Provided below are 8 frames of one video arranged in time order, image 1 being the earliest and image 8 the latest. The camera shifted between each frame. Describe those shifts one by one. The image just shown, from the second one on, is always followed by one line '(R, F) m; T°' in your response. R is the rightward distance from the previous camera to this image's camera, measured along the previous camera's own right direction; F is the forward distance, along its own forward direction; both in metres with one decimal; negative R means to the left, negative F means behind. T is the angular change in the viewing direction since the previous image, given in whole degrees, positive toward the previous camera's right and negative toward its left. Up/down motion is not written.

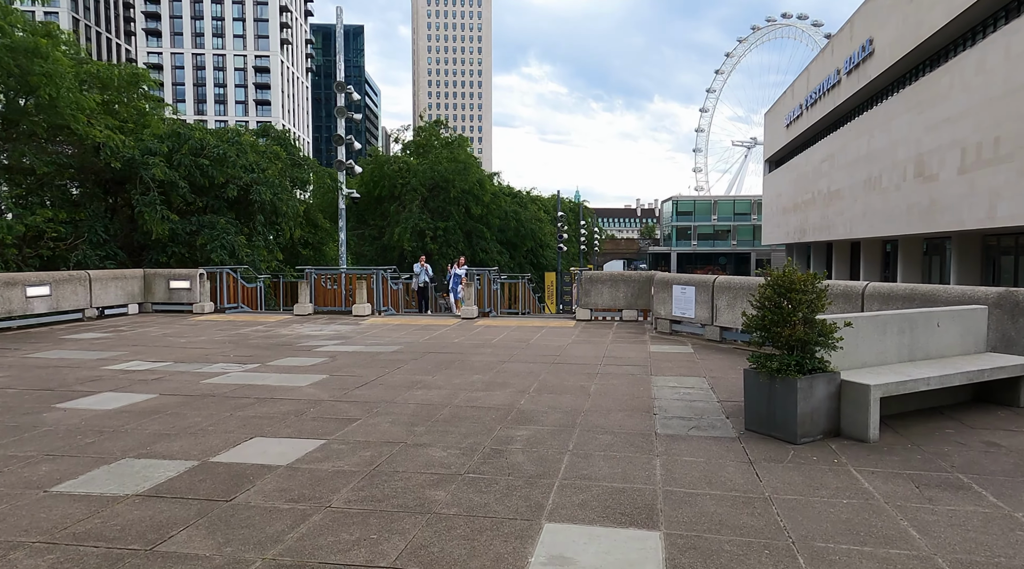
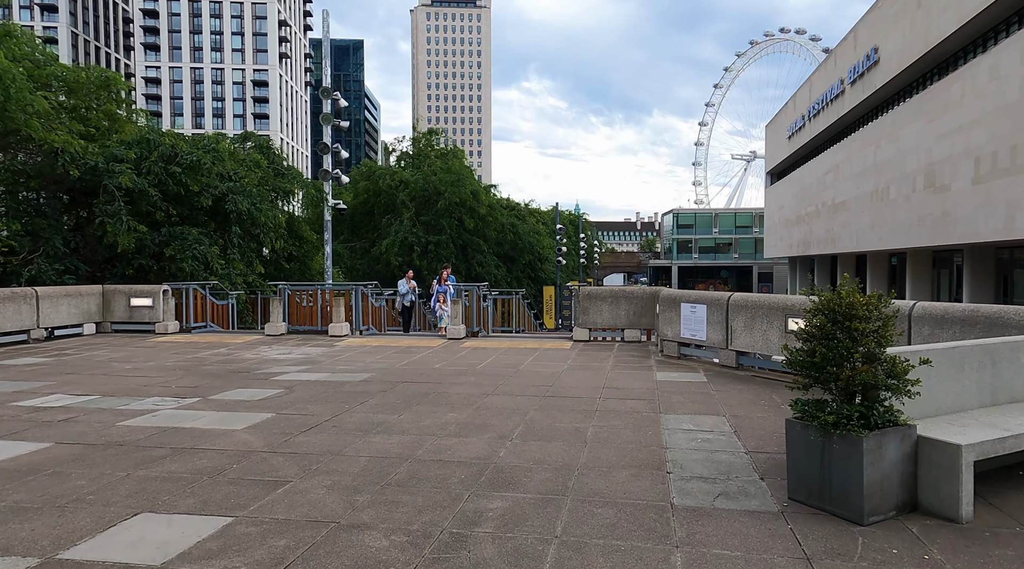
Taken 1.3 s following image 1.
(+0.2, +1.5) m; 0°
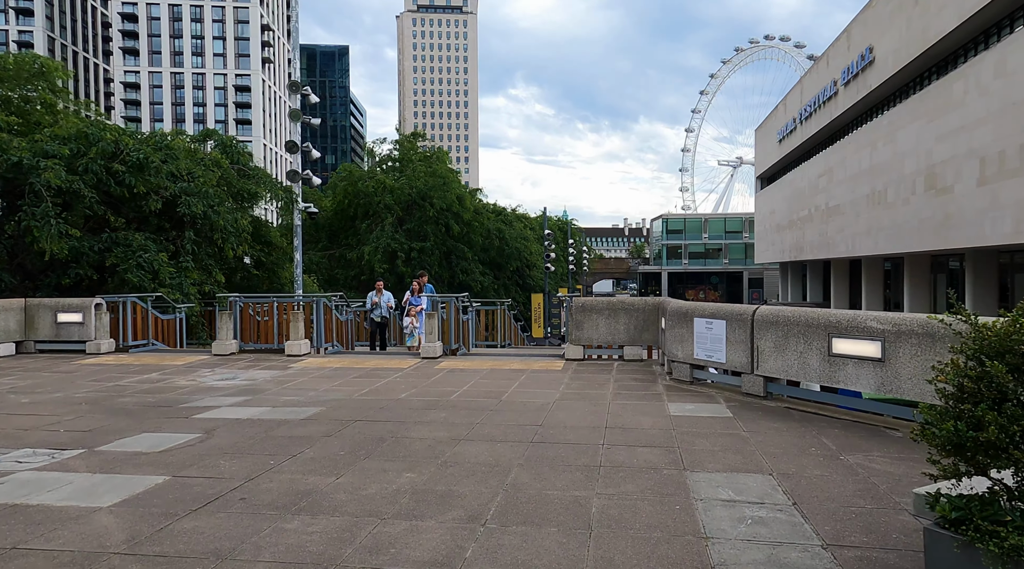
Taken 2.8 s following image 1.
(+0.1, +1.9) m; +1°
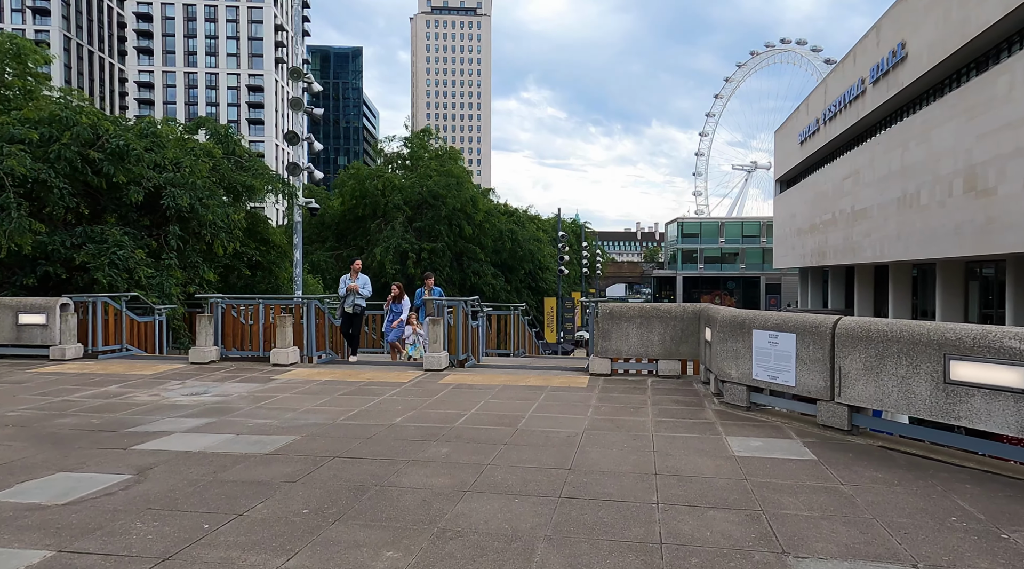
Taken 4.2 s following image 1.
(-0.1, +1.7) m; -1°
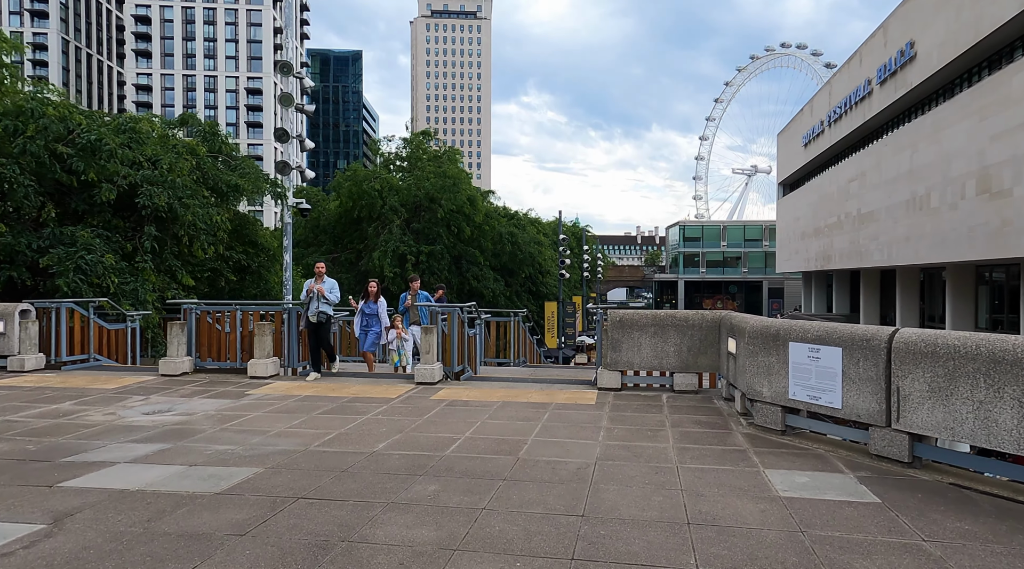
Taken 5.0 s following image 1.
(0.0, +1.1) m; 0°
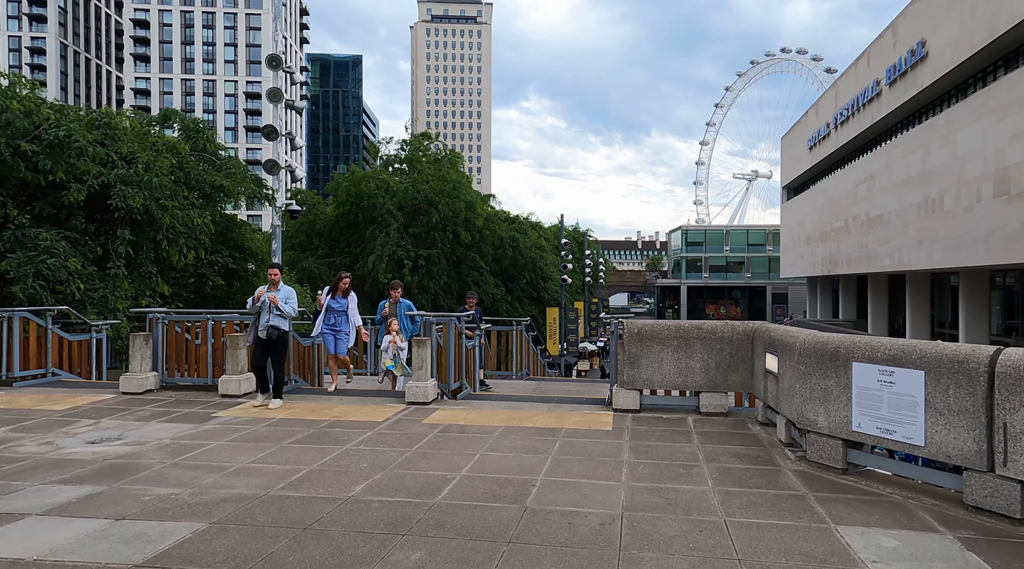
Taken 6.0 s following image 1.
(0.0, +1.2) m; 0°
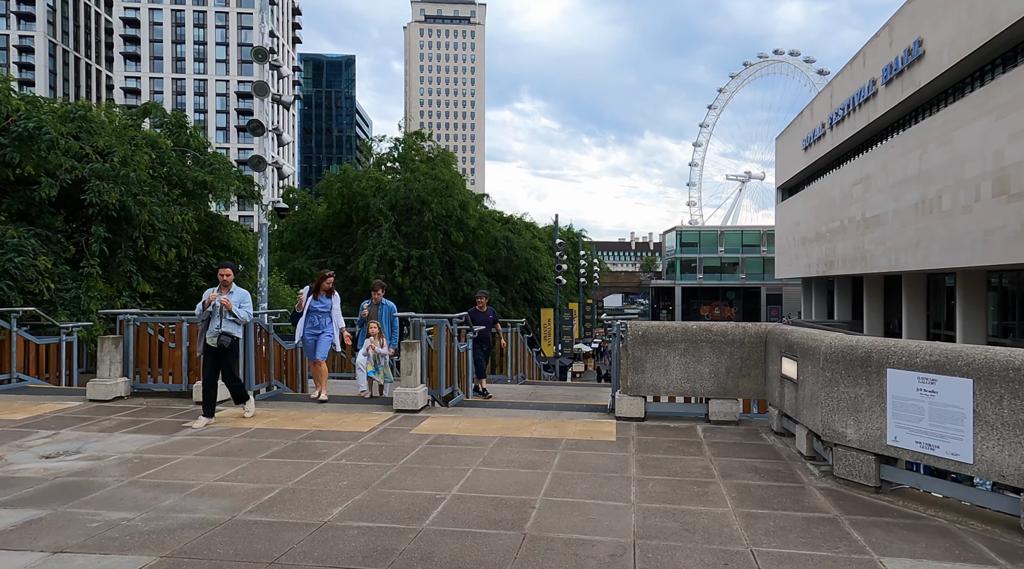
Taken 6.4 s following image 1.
(0.0, +0.6) m; +1°
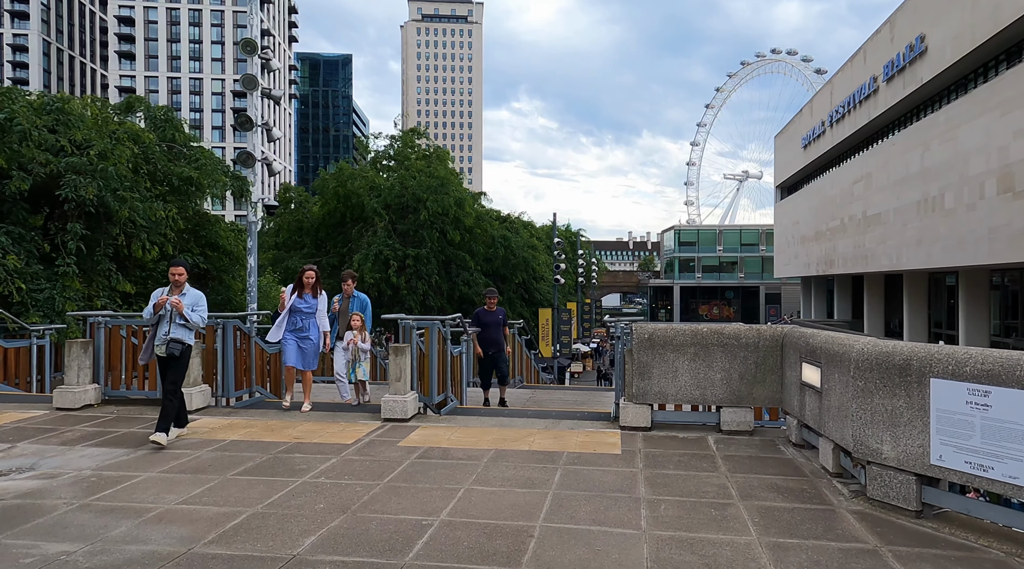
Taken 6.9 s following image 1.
(0.0, +0.6) m; 0°
